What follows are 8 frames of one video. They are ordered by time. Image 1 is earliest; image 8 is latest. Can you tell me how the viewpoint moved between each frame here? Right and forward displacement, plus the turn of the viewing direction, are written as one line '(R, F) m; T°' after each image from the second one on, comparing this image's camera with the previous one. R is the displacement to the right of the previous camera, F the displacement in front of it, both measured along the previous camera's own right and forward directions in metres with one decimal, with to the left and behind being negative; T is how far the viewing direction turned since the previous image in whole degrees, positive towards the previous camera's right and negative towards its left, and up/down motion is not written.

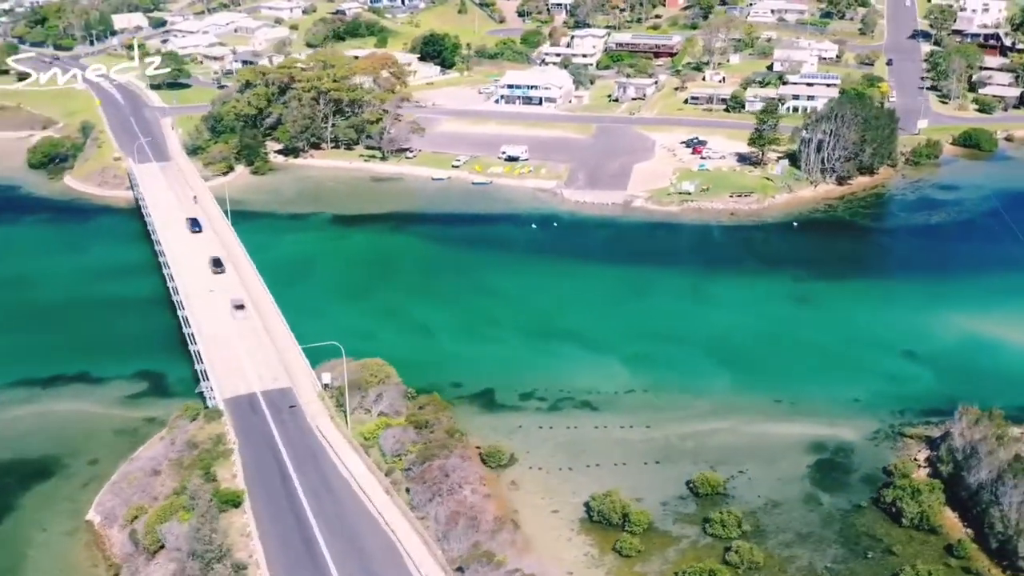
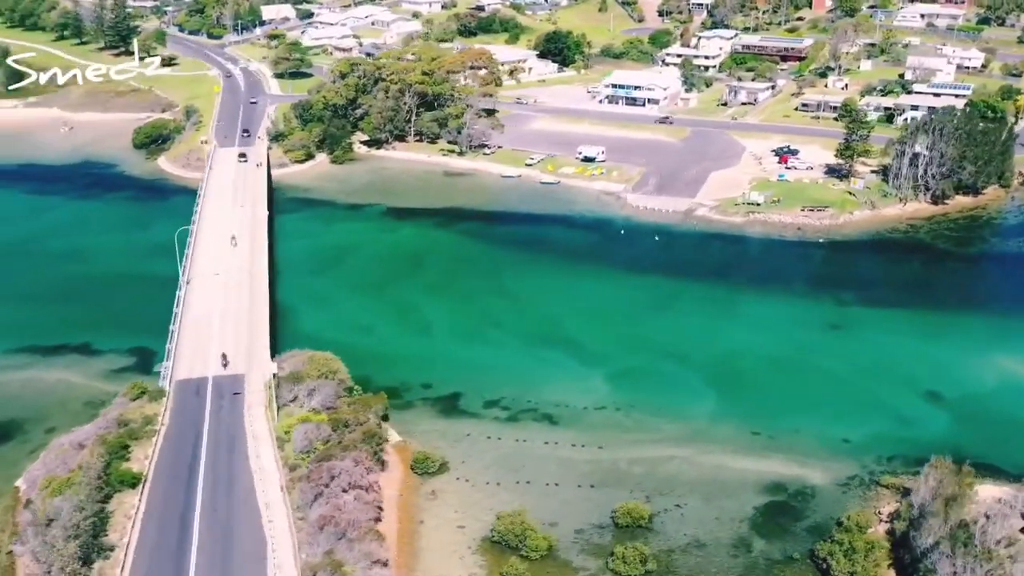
(+8.5, +2.4) m; -10°
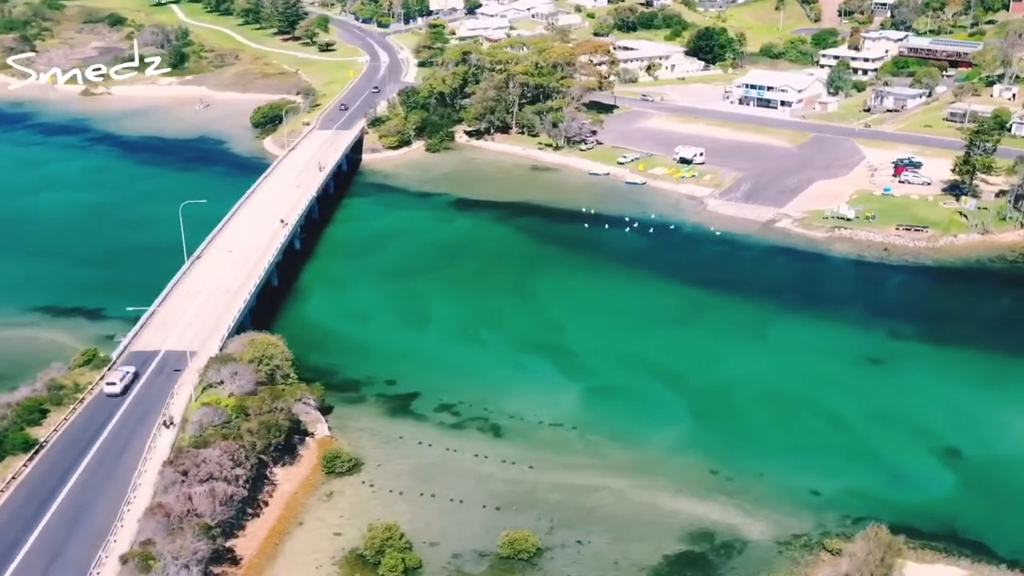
(+9.4, +3.9) m; -12°
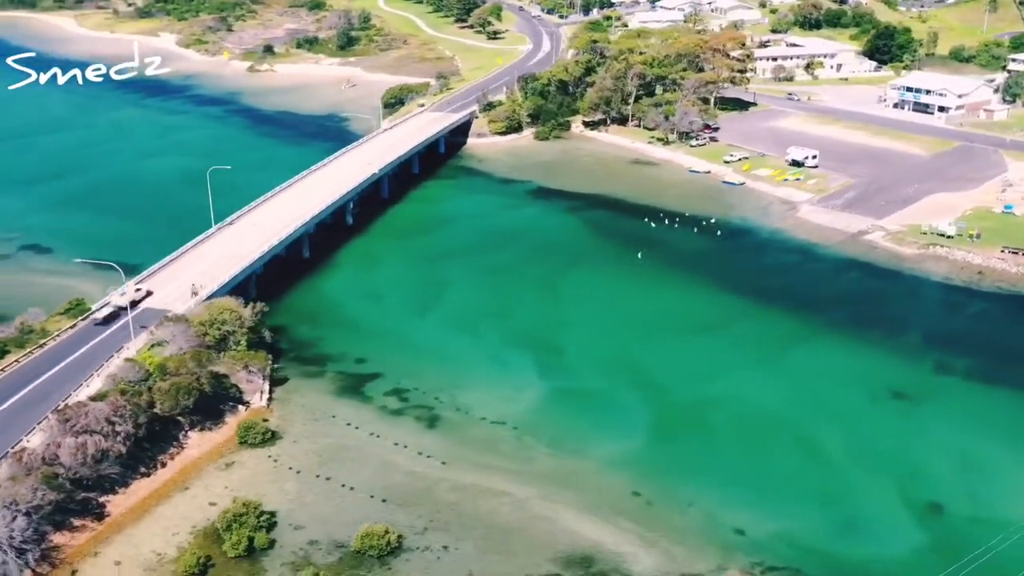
(+9.4, +3.4) m; -13°
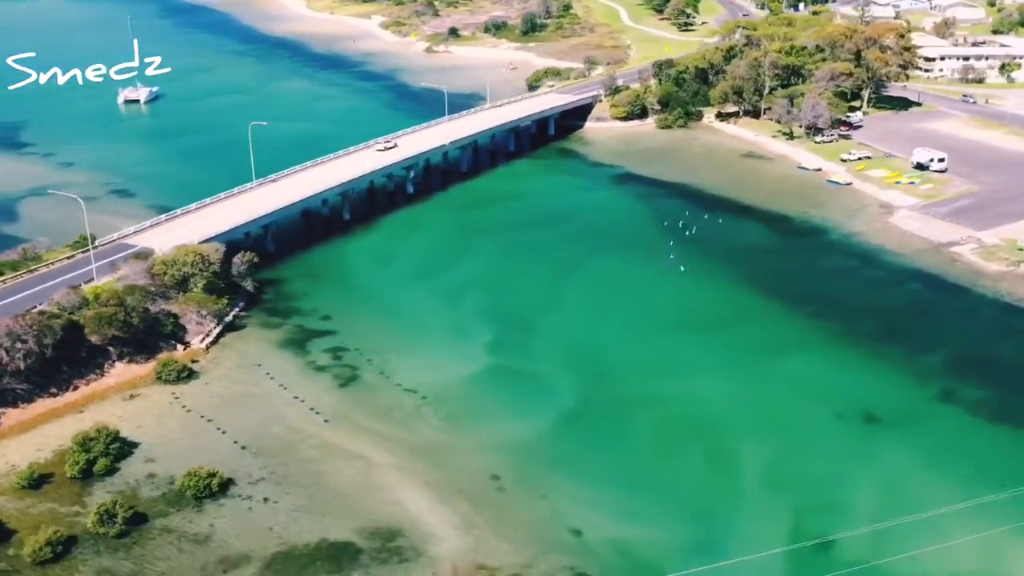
(+10.8, +3.2) m; -14°
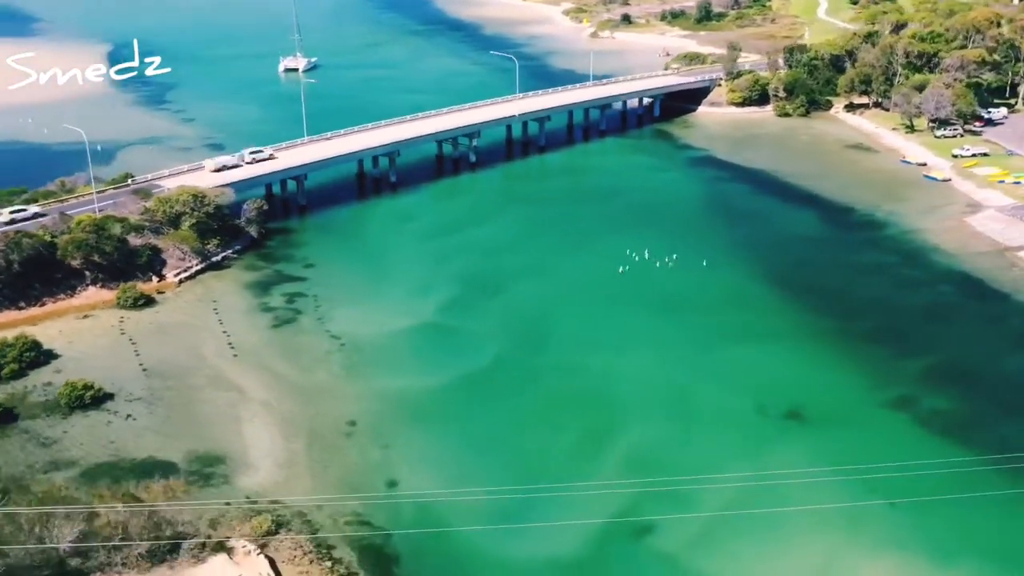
(+10.0, +2.2) m; -13°
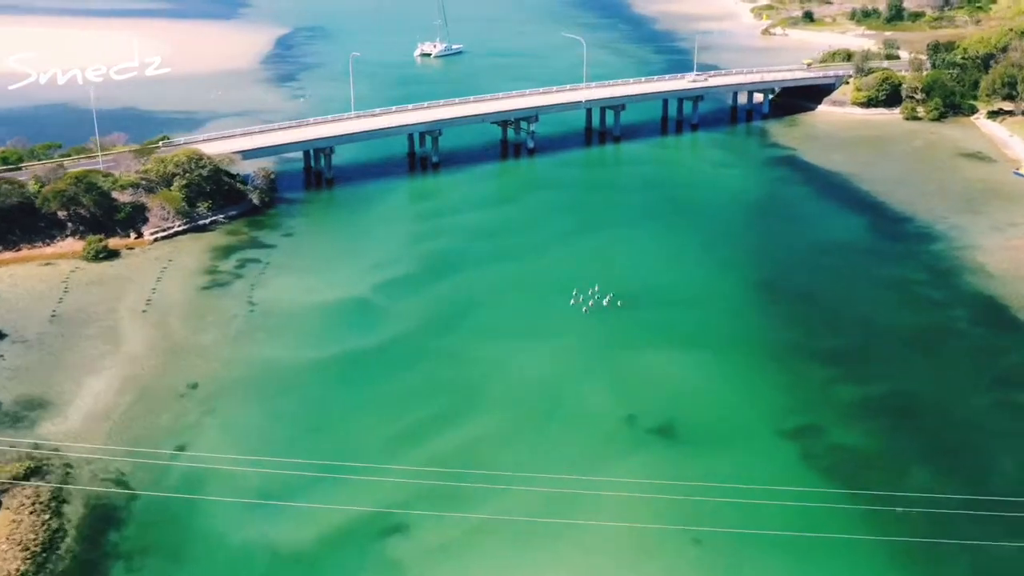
(+9.9, +3.6) m; -13°
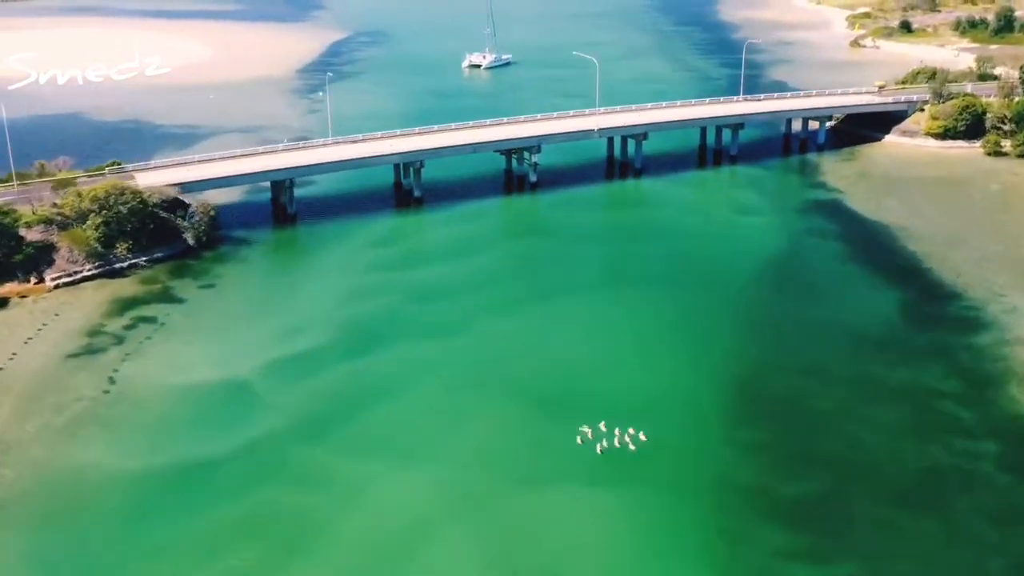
(+5.1, +6.6) m; -6°
